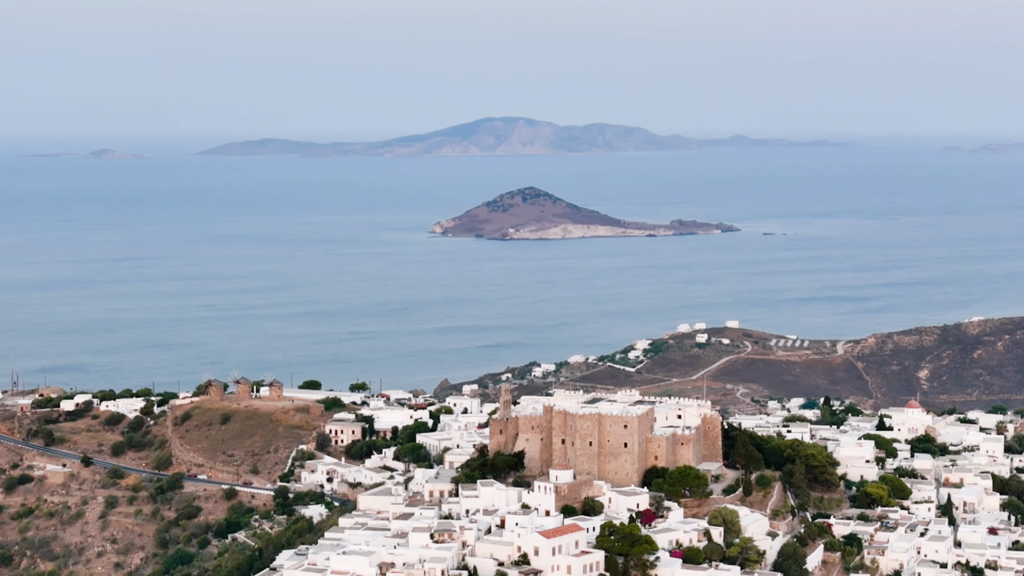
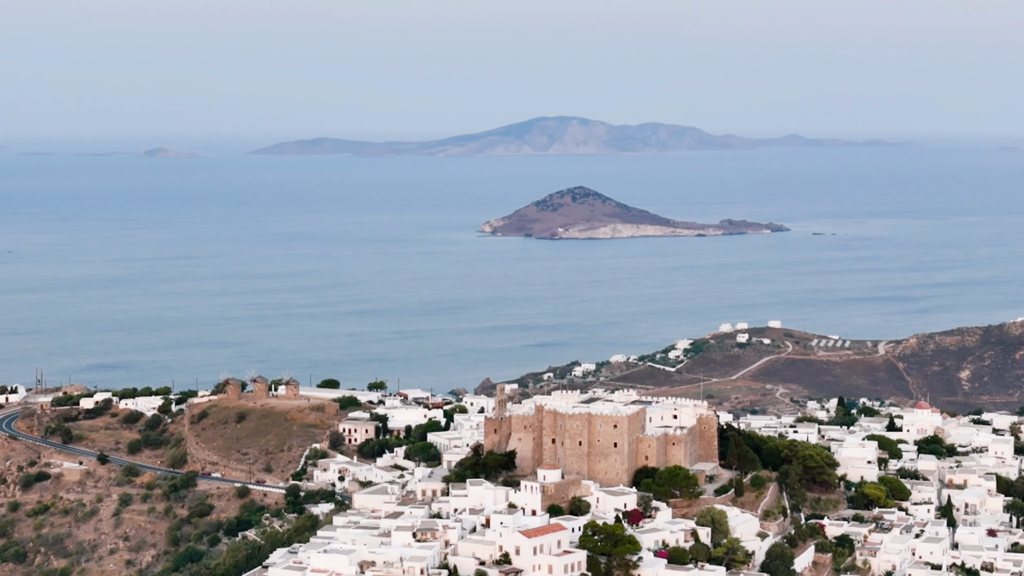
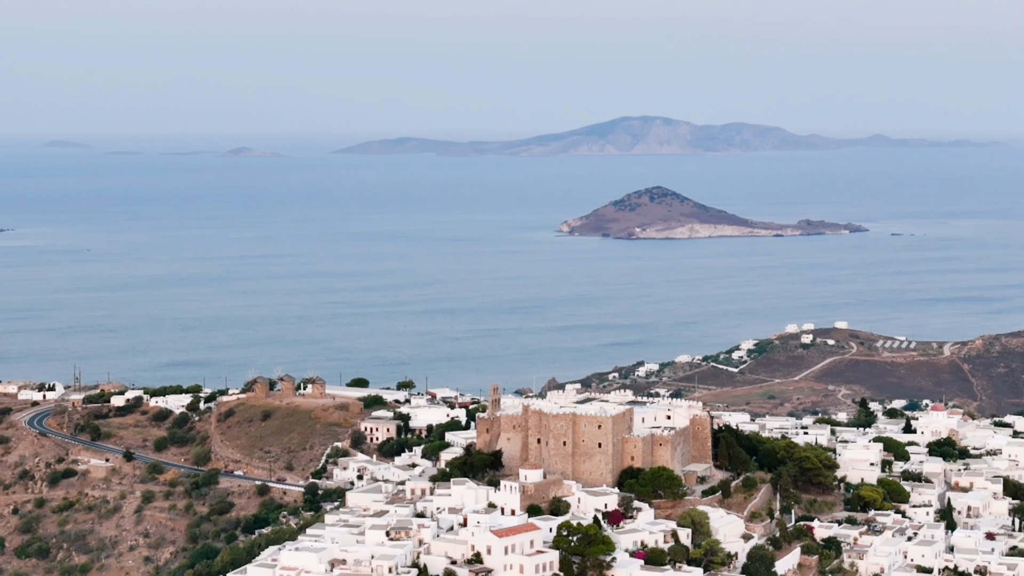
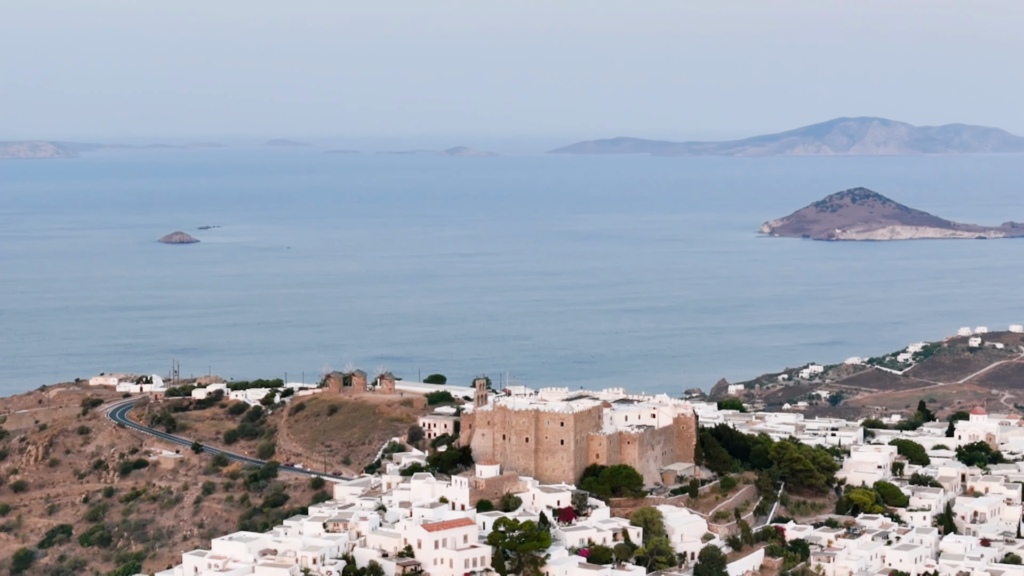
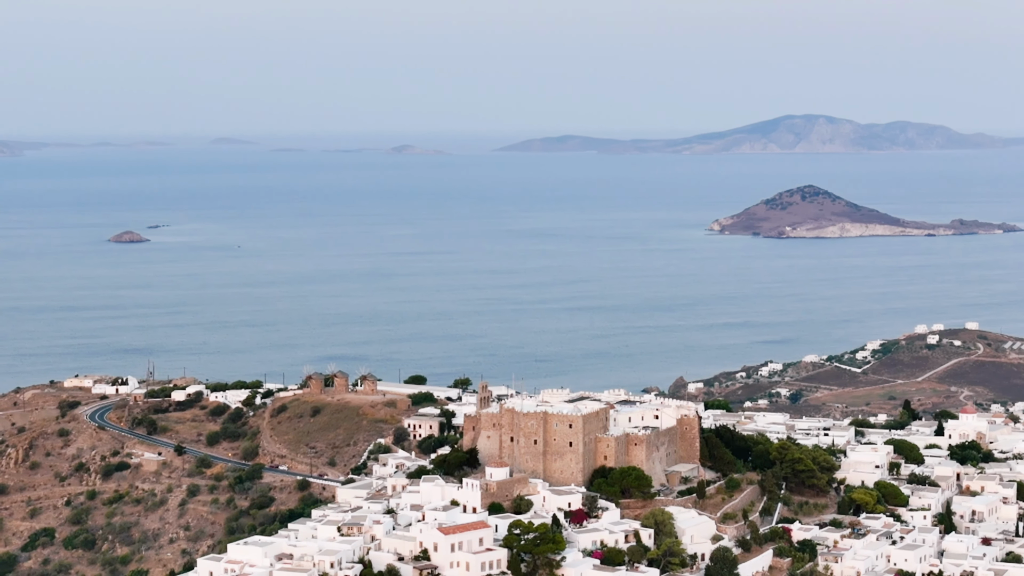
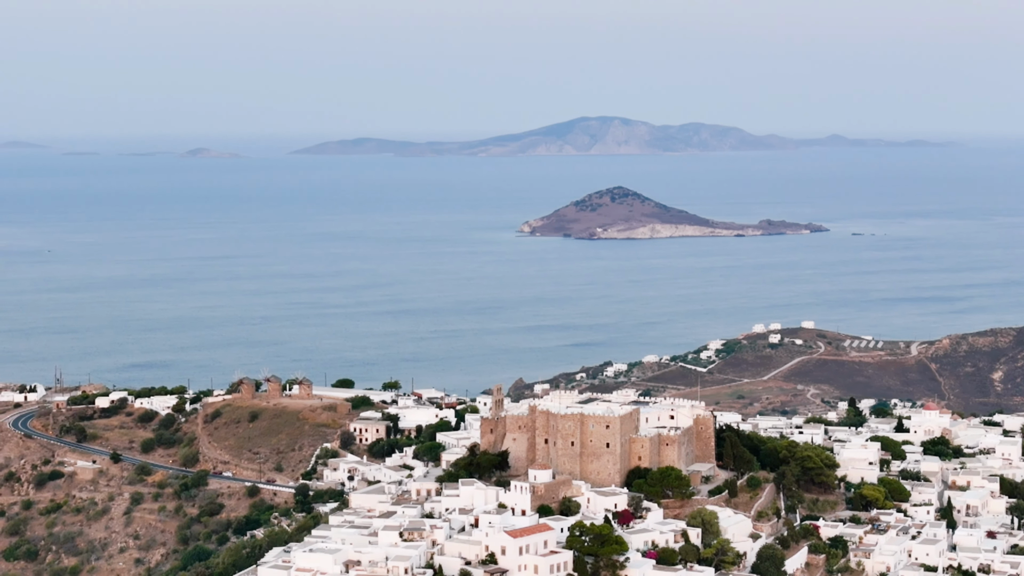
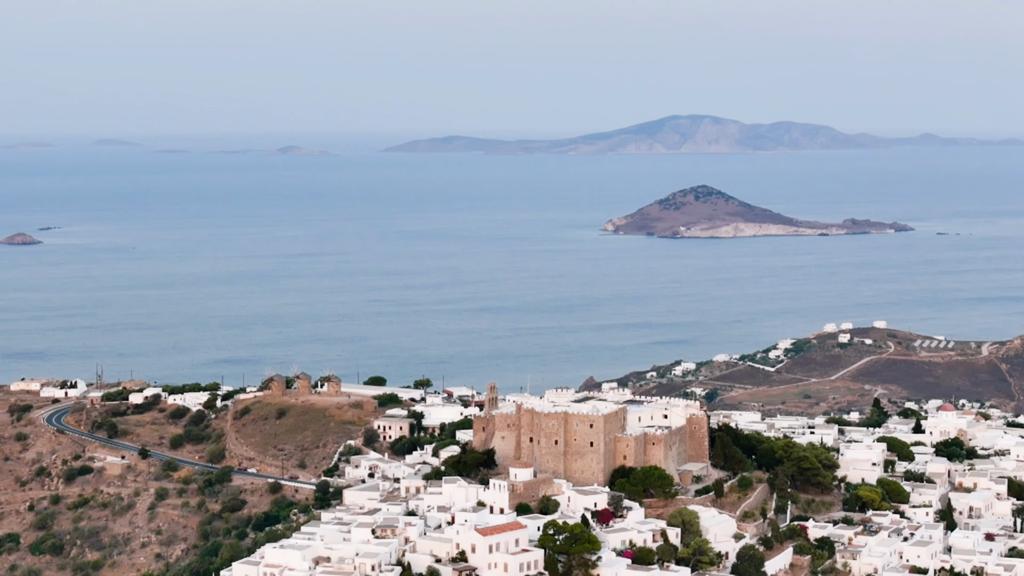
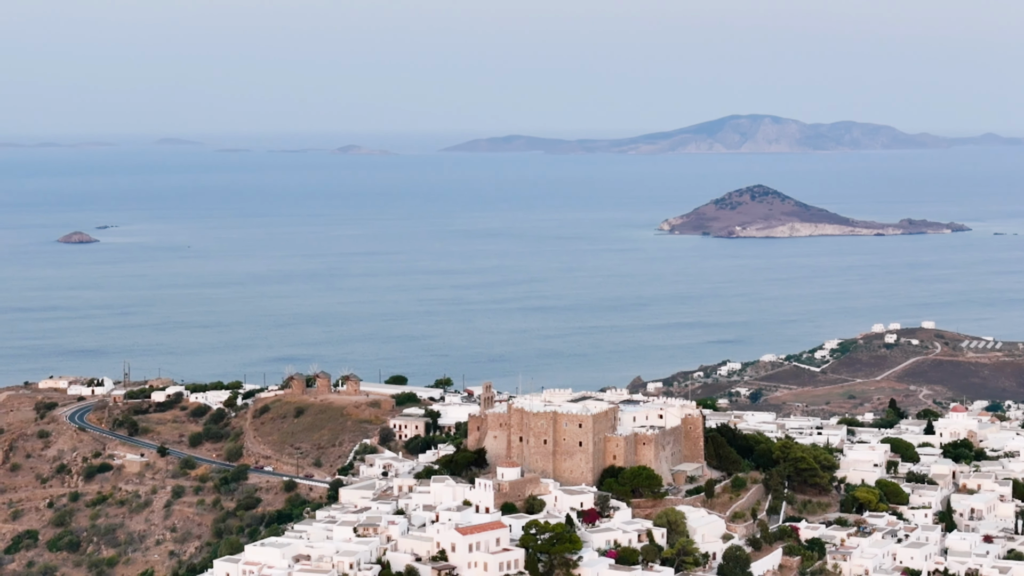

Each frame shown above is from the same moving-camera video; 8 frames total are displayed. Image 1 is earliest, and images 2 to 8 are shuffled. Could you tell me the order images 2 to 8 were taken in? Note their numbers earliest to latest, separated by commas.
2, 6, 3, 7, 8, 5, 4
